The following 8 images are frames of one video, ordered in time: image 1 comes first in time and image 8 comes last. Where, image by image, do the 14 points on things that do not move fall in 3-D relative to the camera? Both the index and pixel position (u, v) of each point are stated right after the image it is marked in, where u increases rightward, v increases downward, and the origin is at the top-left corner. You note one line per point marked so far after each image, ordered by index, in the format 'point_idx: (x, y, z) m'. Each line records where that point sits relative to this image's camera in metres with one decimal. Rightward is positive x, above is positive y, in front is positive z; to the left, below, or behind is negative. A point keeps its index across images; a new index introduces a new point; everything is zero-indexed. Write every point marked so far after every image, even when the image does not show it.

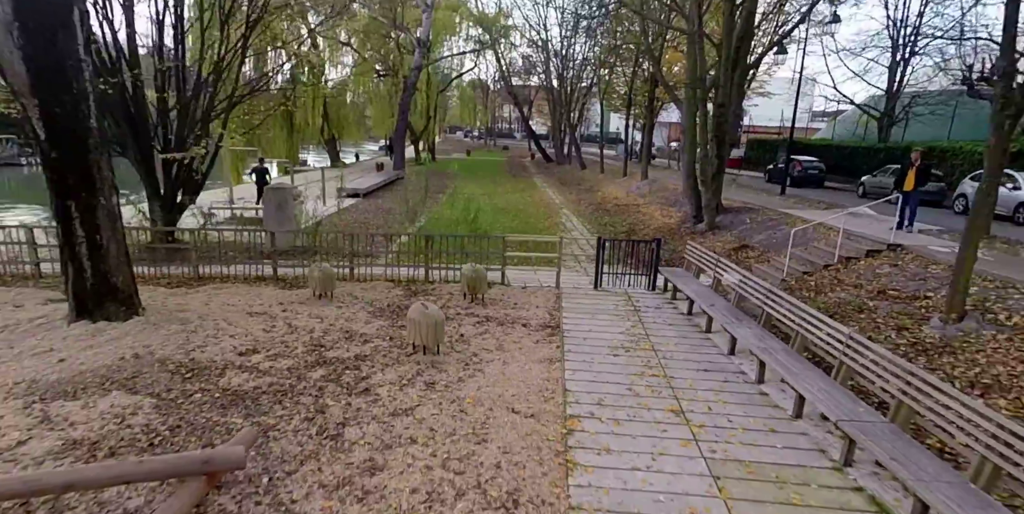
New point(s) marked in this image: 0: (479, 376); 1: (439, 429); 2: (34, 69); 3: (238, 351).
0: (-0.3, -1.1, +5.3) m
1: (-0.5, -1.3, +4.4) m
2: (-4.4, +1.8, +5.6) m
3: (-2.7, -0.9, +5.7) m
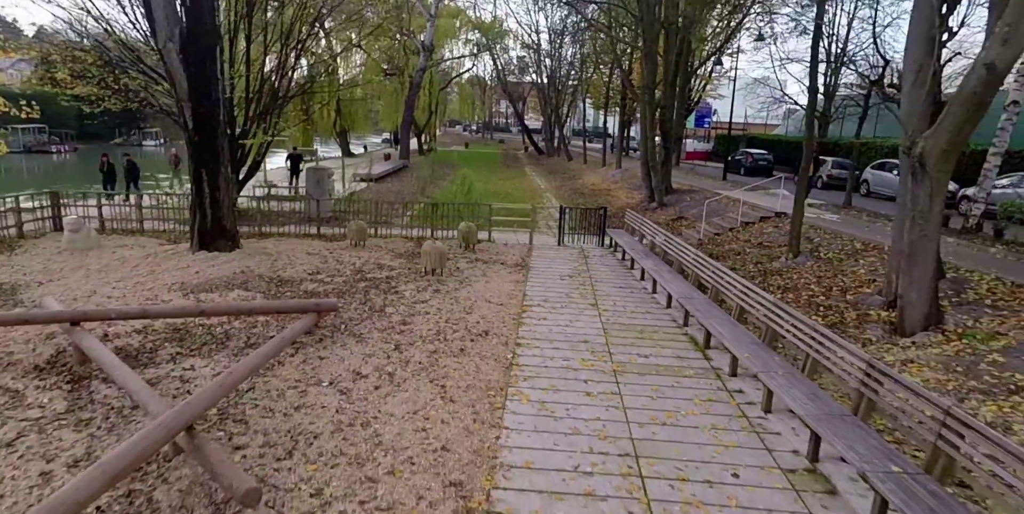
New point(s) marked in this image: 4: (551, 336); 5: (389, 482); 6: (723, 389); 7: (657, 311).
0: (-0.6, -0.4, +8.1) m
1: (-0.8, -0.6, +7.1) m
2: (-4.6, +2.5, +8.2) m
3: (-3.0, -0.2, +8.4) m
4: (+0.5, -0.9, +6.3) m
5: (-0.8, -1.4, +3.6) m
6: (+1.9, -1.0, +5.1) m
7: (+1.9, -0.7, +7.2) m
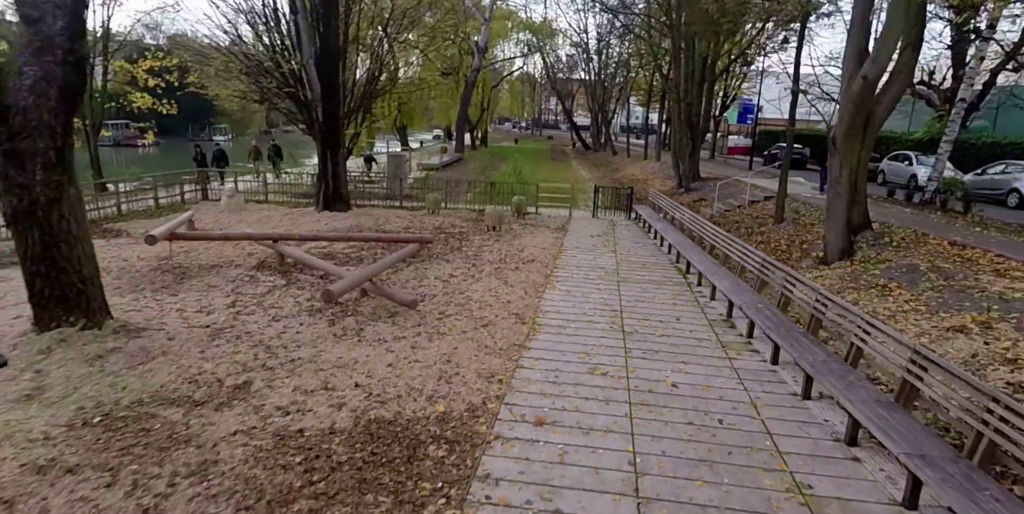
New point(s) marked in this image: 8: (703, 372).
0: (+0.2, +0.4, +10.9) m
1: (-0.1, +0.2, +10.0) m
2: (-3.7, +3.4, +11.4) m
3: (-2.2, +0.6, +11.5) m
4: (+1.1, -0.1, +9.1) m
5: (-0.4, -0.6, +6.5) m
6: (+2.5, -0.3, +7.8) m
7: (+2.6, +0.1, +9.9) m
8: (+1.7, -1.0, +4.9) m
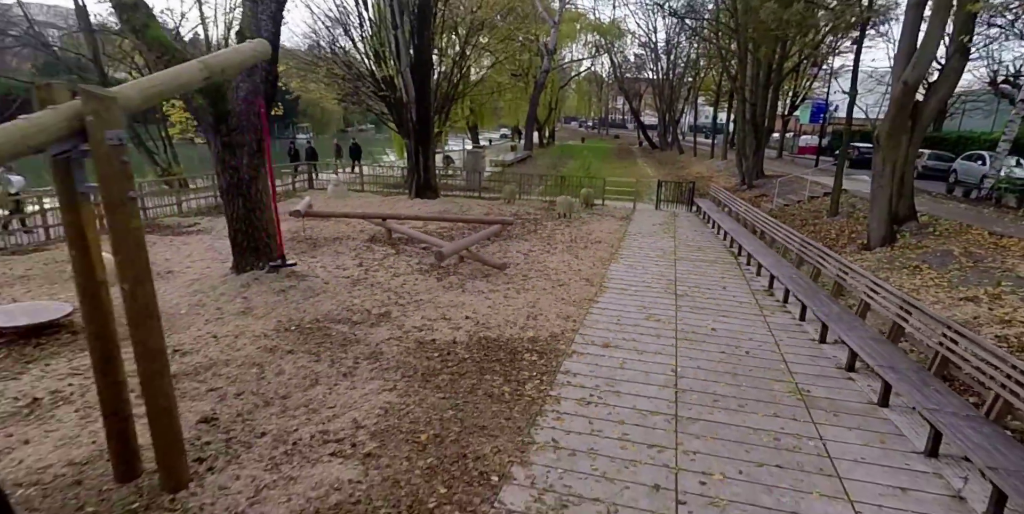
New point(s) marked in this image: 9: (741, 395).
0: (+1.7, +0.7, +12.2) m
1: (+1.3, +0.5, +11.3) m
2: (-2.1, +3.9, +13.1) m
3: (-0.6, +1.0, +13.0) m
4: (+2.4, +0.2, +10.3) m
5: (+0.6, -0.3, +7.8) m
6: (+3.6, 0.0, +8.8) m
7: (+3.9, +0.3, +10.9) m
8: (+2.5, -0.7, +6.1) m
9: (+1.8, -1.1, +4.4) m
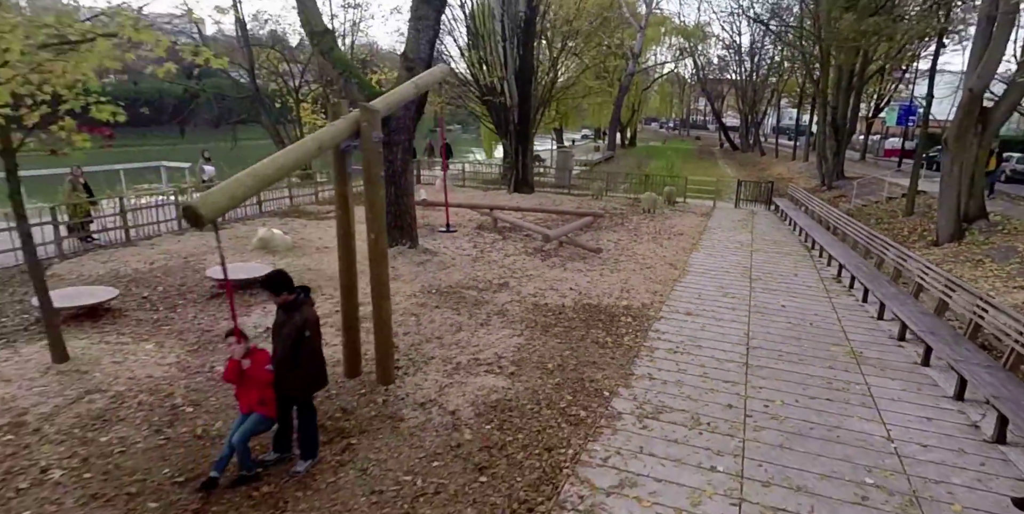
0: (+3.7, +0.9, +13.1) m
1: (+3.2, +0.7, +12.3) m
2: (+0.2, +4.1, +14.5) m
3: (+1.5, +1.3, +14.2) m
4: (+4.2, +0.4, +11.2) m
5: (+2.1, -0.1, +8.9) m
6: (+5.2, +0.1, +9.6) m
7: (+5.8, +0.4, +11.6) m
8: (+3.7, -0.6, +7.0) m
9: (+2.8, -1.0, +5.4) m
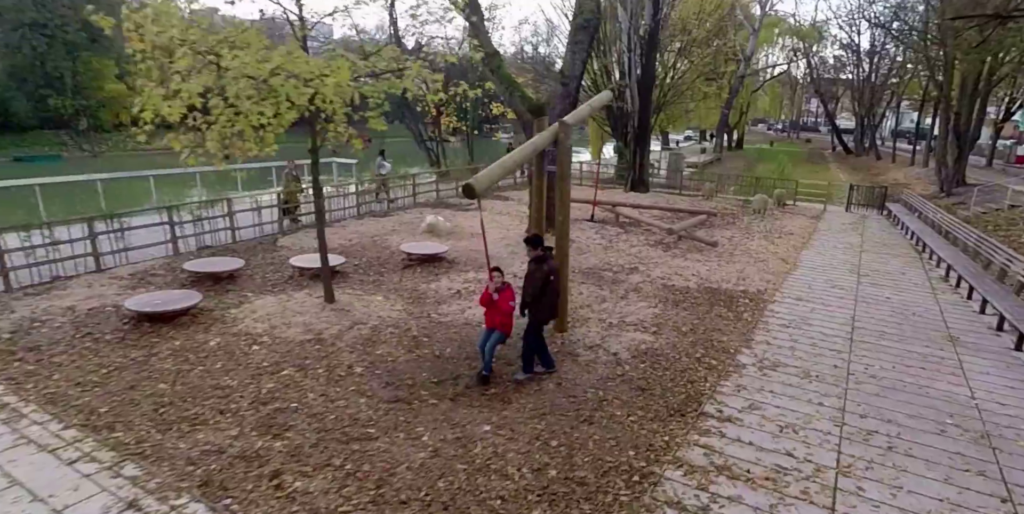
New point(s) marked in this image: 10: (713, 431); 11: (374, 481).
0: (+6.6, +0.9, +13.9) m
1: (+6.0, +0.7, +13.1) m
2: (+3.5, +4.3, +15.8) m
3: (+4.7, +1.4, +15.3) m
4: (+6.8, +0.4, +11.9) m
5: (+4.3, 0.0, +10.0) m
6: (+7.5, 0.0, +10.1) m
7: (+8.4, +0.4, +12.0) m
8: (+5.6, -0.6, +7.8) m
9: (+4.5, -0.9, +6.4) m
10: (+1.7, -1.4, +4.6) m
11: (-1.0, -1.6, +4.0) m
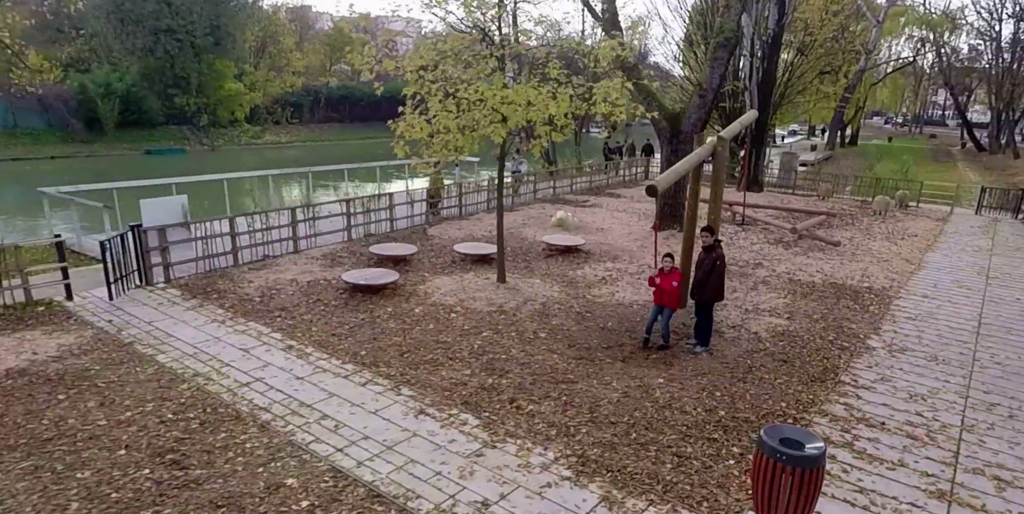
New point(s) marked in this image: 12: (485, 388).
0: (+9.8, +0.9, +14.0) m
1: (+9.0, +0.7, +13.4) m
2: (+7.1, +4.4, +16.3) m
3: (+8.1, +1.4, +15.7) m
4: (+9.6, +0.3, +12.0) m
5: (+6.9, 0.0, +10.5) m
6: (+10.0, -0.1, +10.2) m
7: (+11.2, +0.3, +11.9) m
8: (+7.8, -0.6, +8.2) m
9: (+6.5, -0.9, +7.0) m
10: (+3.4, -1.4, +5.6) m
11: (+0.7, -1.5, +5.4) m
12: (-0.3, -1.4, +5.8) m
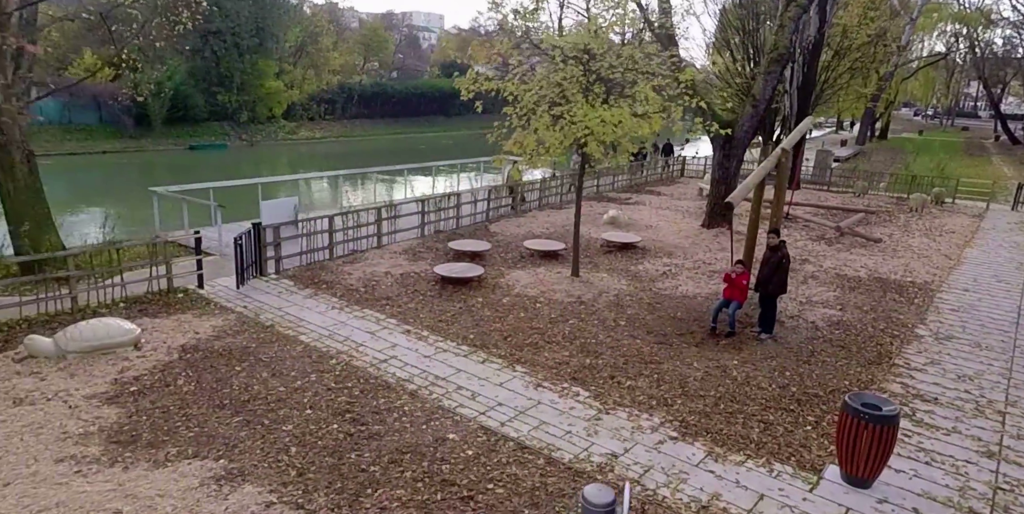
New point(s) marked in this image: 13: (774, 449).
0: (+11.2, +1.0, +14.6) m
1: (+10.4, +0.8, +14.0) m
2: (+8.6, +4.5, +17.0) m
3: (+9.6, +1.6, +16.4) m
4: (+11.0, +0.4, +12.6) m
5: (+8.2, +0.1, +11.3) m
6: (+11.3, 0.0, +10.8) m
7: (+12.6, +0.3, +12.5) m
8: (+9.1, -0.6, +8.9) m
9: (+7.7, -0.9, +7.7) m
10: (+4.6, -1.4, +6.5) m
11: (+1.9, -1.4, +6.3) m
12: (+0.9, -1.3, +6.8) m
13: (+2.4, -1.8, +5.1) m
